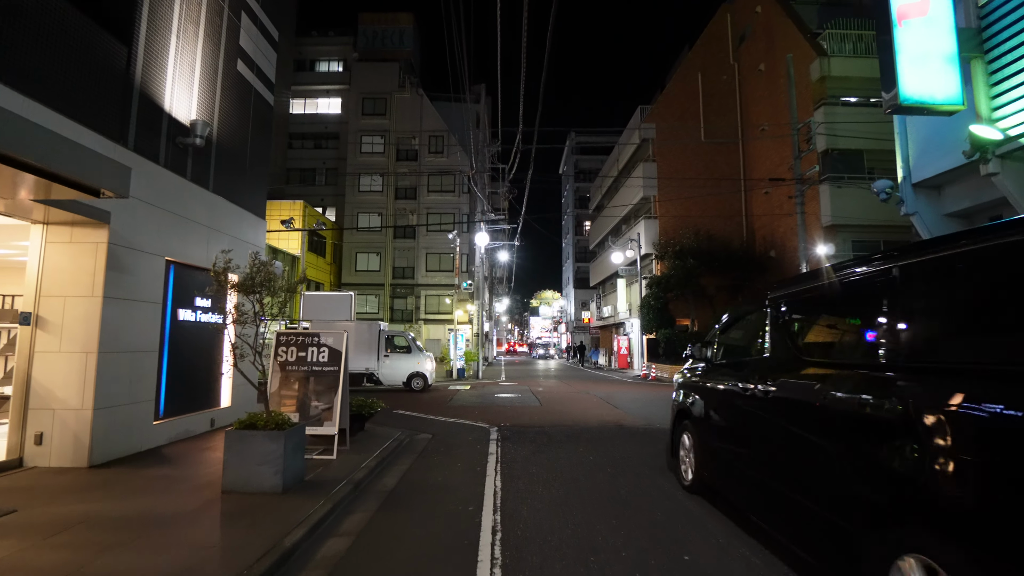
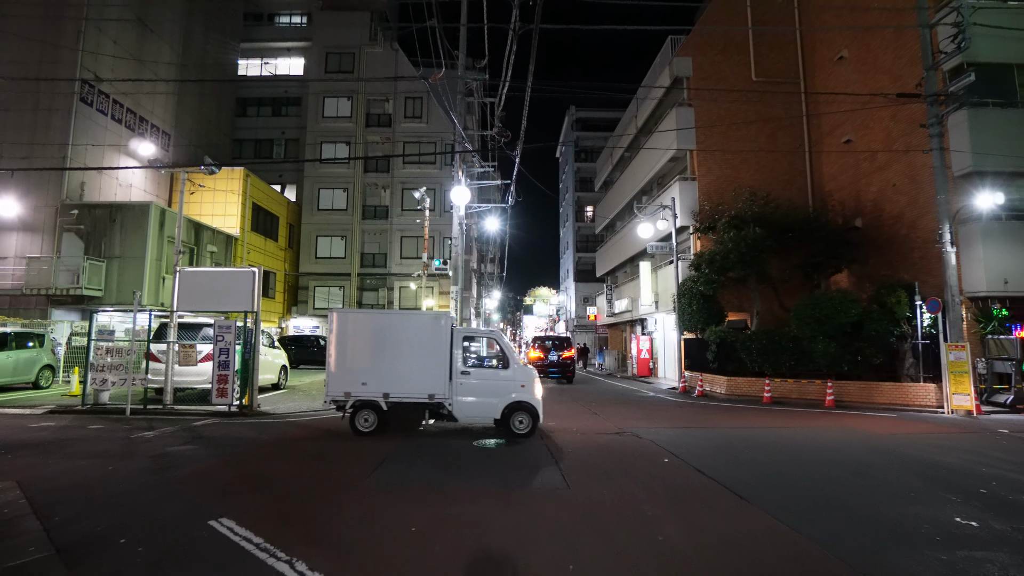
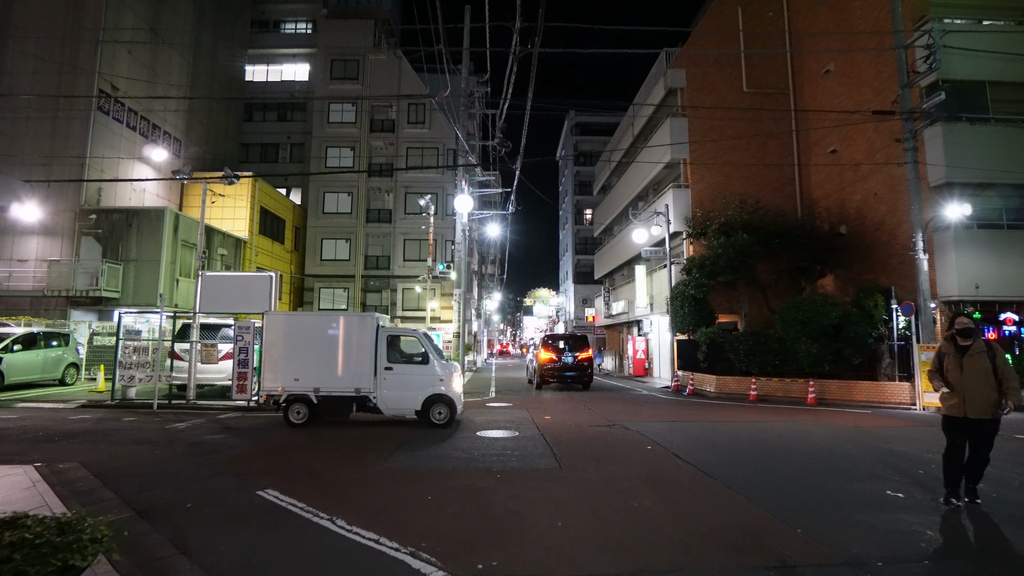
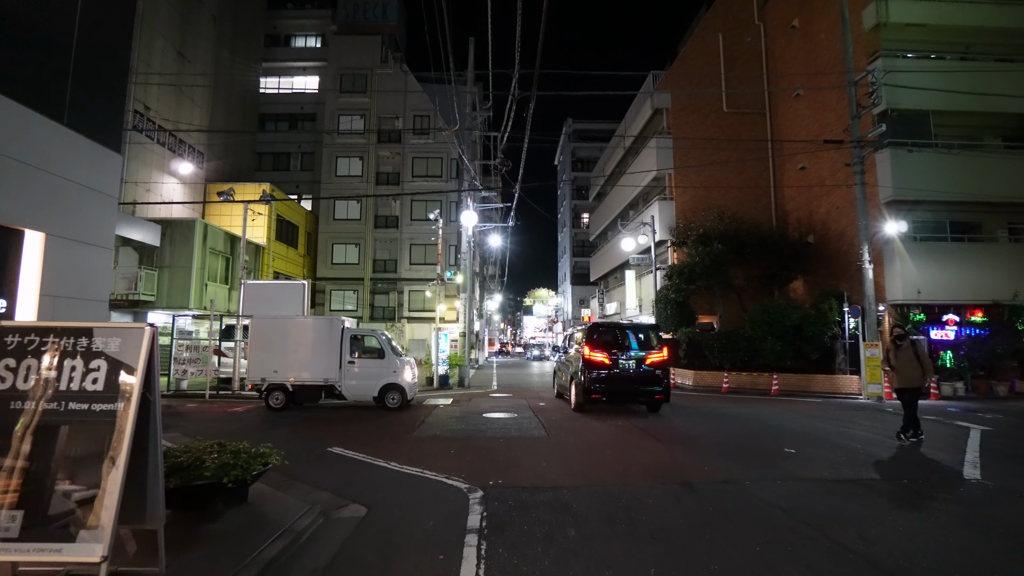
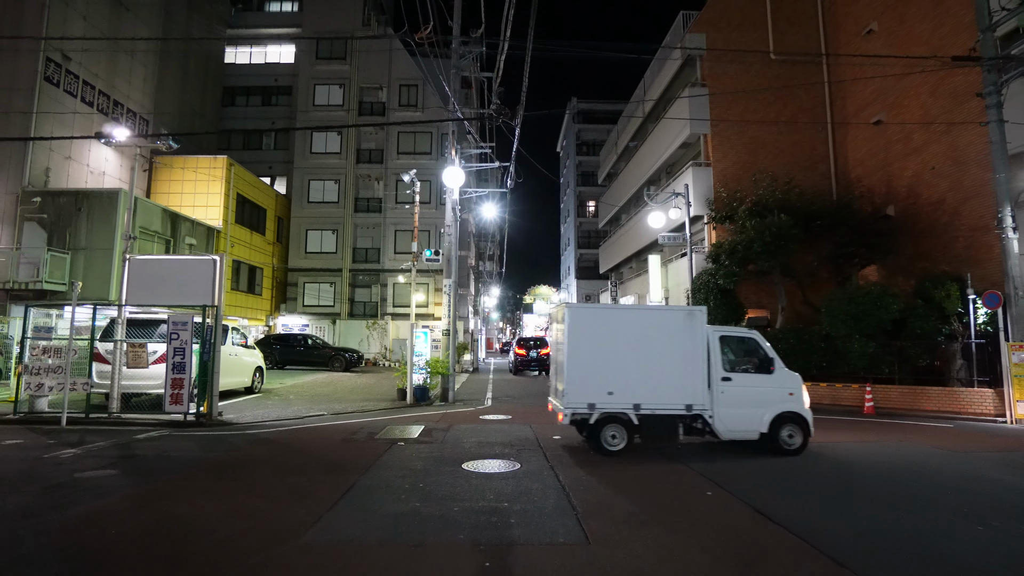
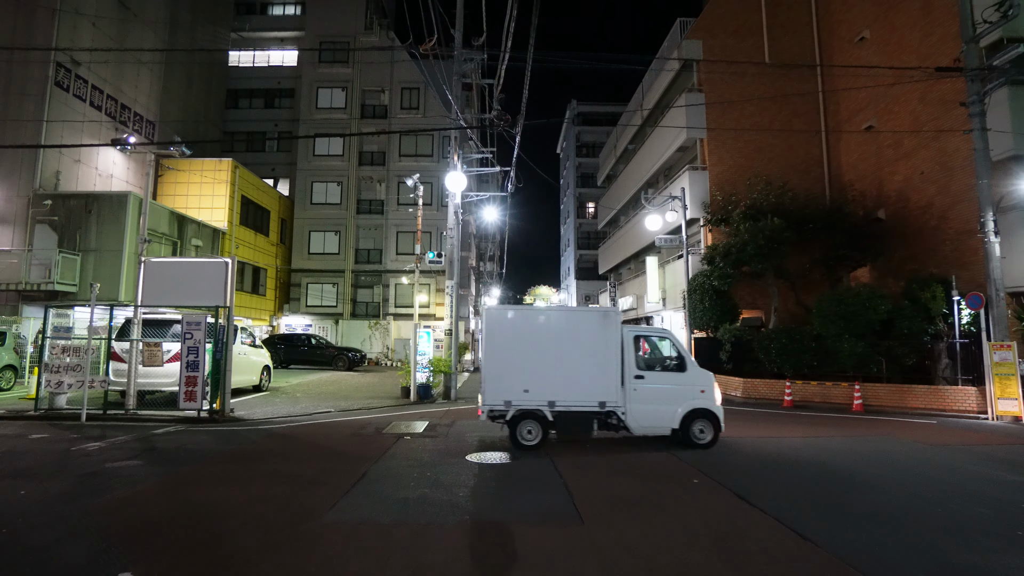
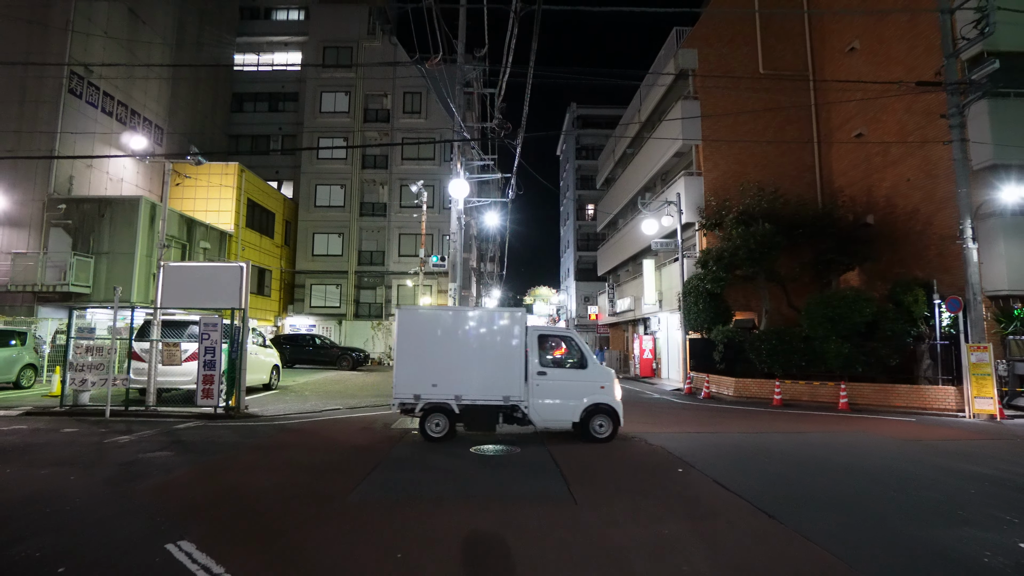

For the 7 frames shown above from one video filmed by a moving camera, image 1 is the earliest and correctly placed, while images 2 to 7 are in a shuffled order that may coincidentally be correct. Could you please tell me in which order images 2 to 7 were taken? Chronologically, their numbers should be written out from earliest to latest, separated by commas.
4, 3, 2, 7, 6, 5
